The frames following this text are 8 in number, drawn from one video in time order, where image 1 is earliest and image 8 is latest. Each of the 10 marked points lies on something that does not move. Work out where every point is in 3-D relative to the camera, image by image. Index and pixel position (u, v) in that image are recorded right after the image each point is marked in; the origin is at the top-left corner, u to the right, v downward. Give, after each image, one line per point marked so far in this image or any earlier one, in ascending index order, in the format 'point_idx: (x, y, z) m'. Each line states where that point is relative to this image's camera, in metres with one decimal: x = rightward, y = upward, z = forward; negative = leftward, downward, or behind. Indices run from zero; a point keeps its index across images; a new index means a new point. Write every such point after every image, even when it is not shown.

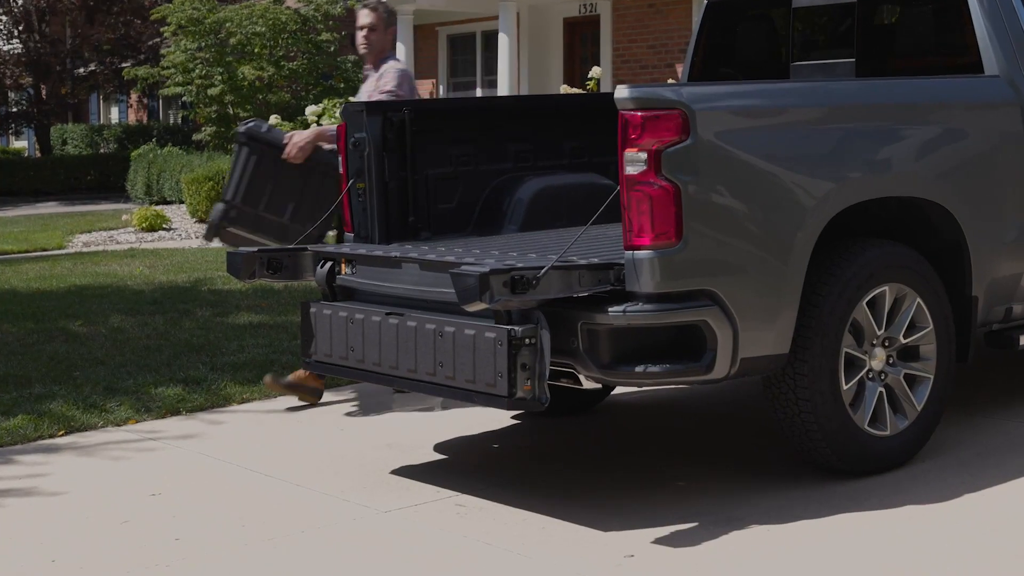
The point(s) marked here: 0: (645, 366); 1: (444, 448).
0: (+0.5, -0.3, +4.6) m
1: (-0.3, -0.7, +5.9) m
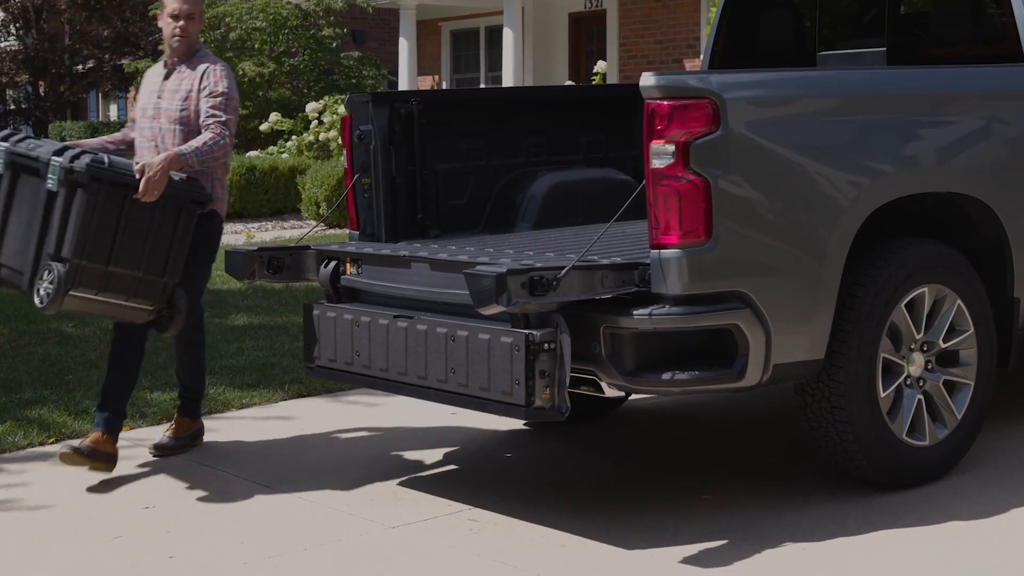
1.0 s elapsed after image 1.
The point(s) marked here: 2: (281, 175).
0: (+0.5, -0.3, +4.3) m
1: (-0.2, -0.7, +5.6) m
2: (-3.0, +1.5, +17.0) m
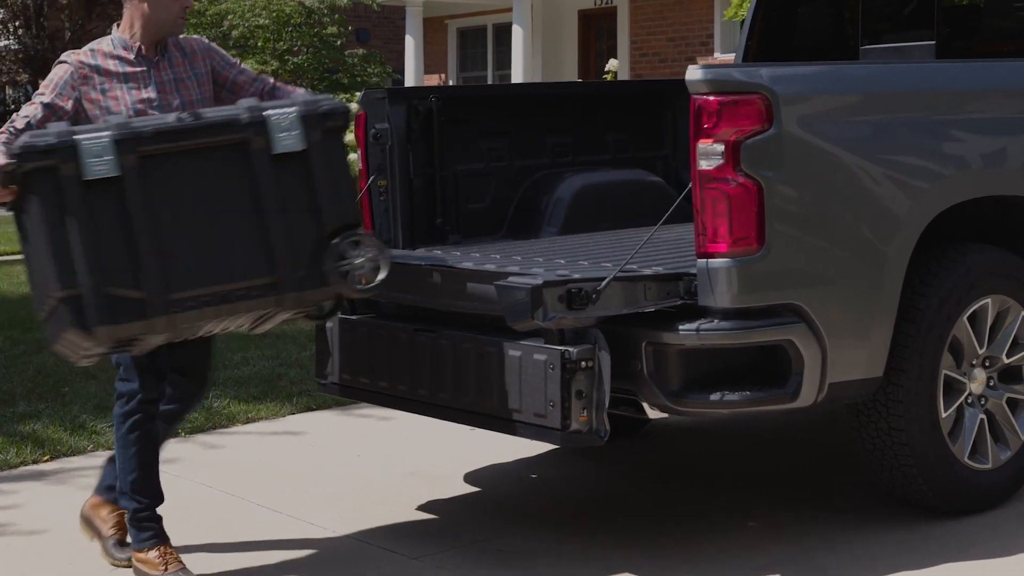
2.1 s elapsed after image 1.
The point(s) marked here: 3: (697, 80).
0: (+0.6, -0.3, +3.9) m
1: (-0.1, -0.8, +5.2) m
2: (-2.9, +1.4, +16.6) m
3: (+0.5, +0.6, +3.9) m
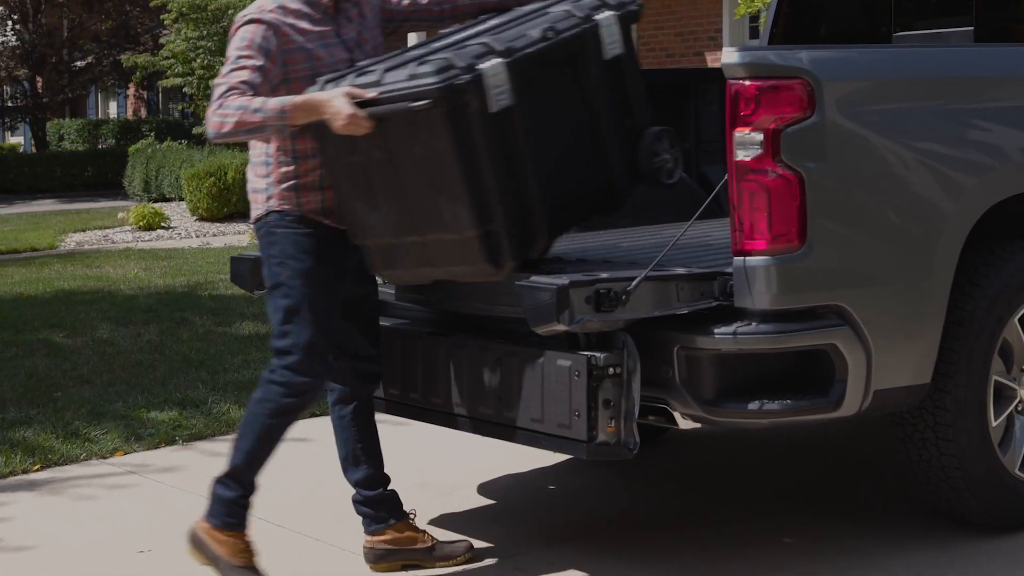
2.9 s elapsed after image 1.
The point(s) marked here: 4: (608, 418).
0: (+0.7, -0.3, +3.6) m
1: (-0.1, -0.8, +5.0) m
2: (-2.8, +1.4, +16.4) m
3: (+0.6, +0.6, +3.6) m
4: (+0.3, -0.4, +3.6) m
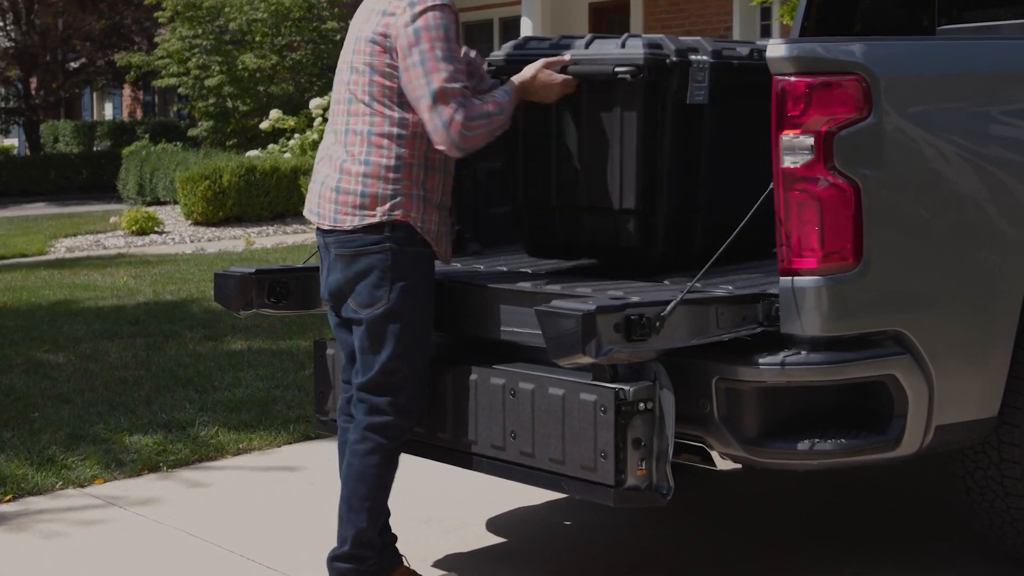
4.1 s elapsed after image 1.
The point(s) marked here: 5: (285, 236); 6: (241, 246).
0: (+0.7, -0.4, +3.2) m
1: (0.0, -0.8, +4.5) m
2: (-2.8, +1.4, +15.9) m
3: (+0.7, +0.6, +3.2) m
4: (+0.3, -0.4, +3.2) m
5: (-2.5, +0.6, +14.6) m
6: (-2.8, +0.4, +13.6) m
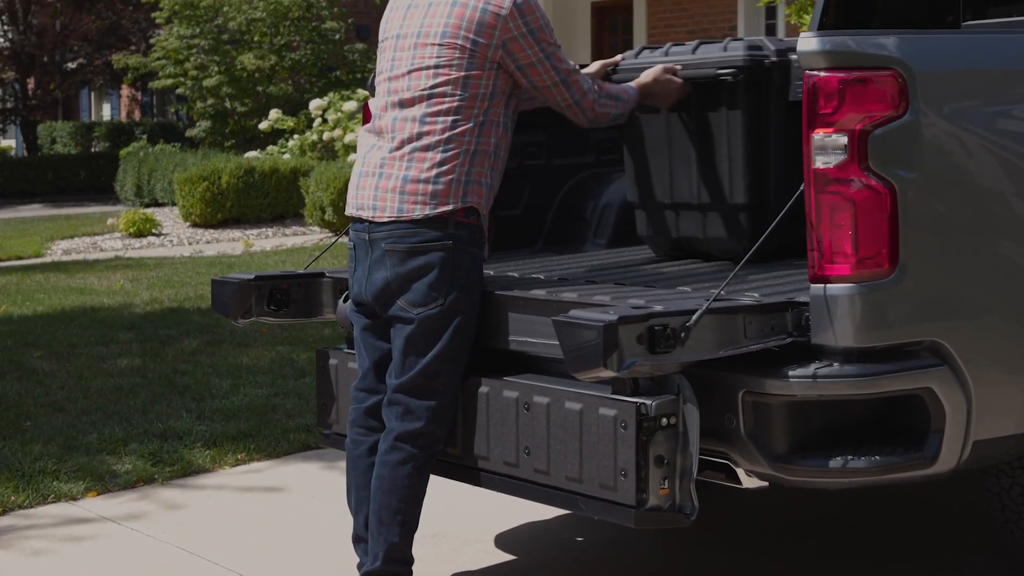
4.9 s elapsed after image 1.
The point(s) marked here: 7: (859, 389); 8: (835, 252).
0: (+0.8, -0.4, +3.0) m
1: (0.0, -0.8, +4.4) m
2: (-2.8, +1.3, +15.8) m
3: (+0.7, +0.5, +3.0) m
4: (+0.3, -0.4, +3.0) m
5: (-2.5, +0.5, +14.4) m
6: (-2.8, +0.4, +13.4) m
7: (+0.8, -0.2, +3.0) m
8: (+0.7, +0.1, +3.0) m
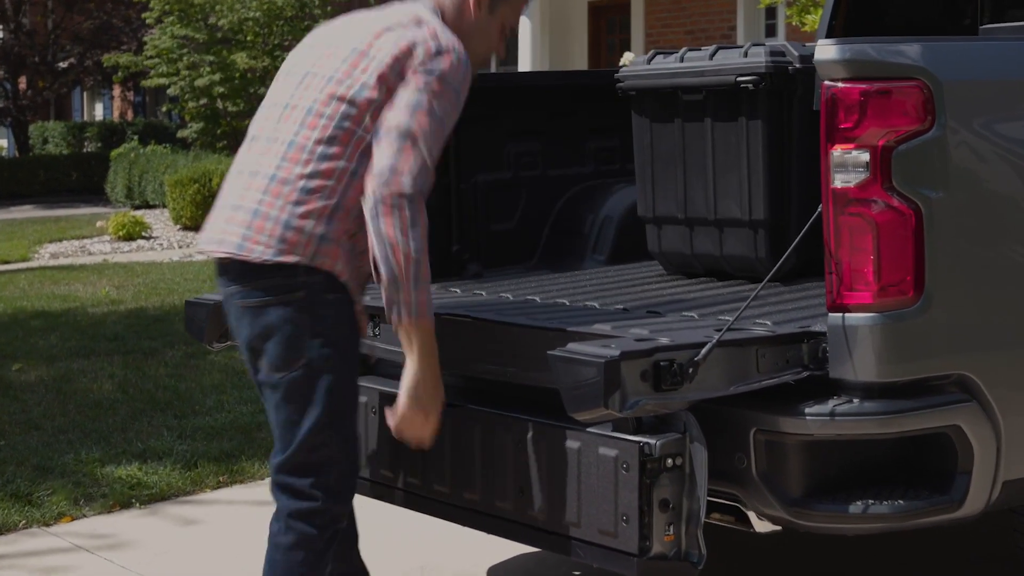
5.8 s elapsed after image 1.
0: (+0.8, -0.5, +2.8) m
1: (0.0, -0.9, +4.1) m
2: (-2.8, +1.3, +15.5) m
3: (+0.7, +0.5, +2.7) m
4: (+0.3, -0.5, +2.7) m
5: (-2.6, +0.5, +14.2) m
6: (-2.8, +0.4, +13.2) m
7: (+0.8, -0.3, +2.7) m
8: (+0.7, 0.0, +2.8) m
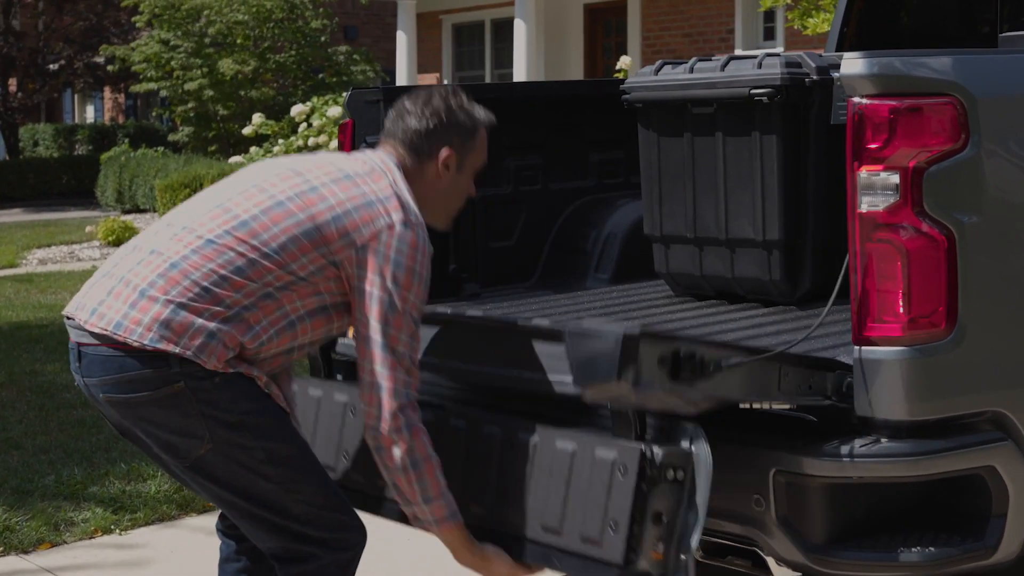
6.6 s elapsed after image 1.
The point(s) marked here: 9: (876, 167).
0: (+0.8, -0.5, +2.6) m
1: (0.0, -1.0, +3.9) m
2: (-2.9, +1.2, +15.3) m
3: (+0.7, +0.4, +2.6) m
4: (+0.3, -0.6, +2.5) m
5: (-2.6, +0.4, +14.0) m
6: (-2.9, +0.3, +13.0) m
7: (+0.8, -0.4, +2.5) m
8: (+0.7, 0.0, +2.6) m
9: (+0.7, +0.2, +2.6) m
